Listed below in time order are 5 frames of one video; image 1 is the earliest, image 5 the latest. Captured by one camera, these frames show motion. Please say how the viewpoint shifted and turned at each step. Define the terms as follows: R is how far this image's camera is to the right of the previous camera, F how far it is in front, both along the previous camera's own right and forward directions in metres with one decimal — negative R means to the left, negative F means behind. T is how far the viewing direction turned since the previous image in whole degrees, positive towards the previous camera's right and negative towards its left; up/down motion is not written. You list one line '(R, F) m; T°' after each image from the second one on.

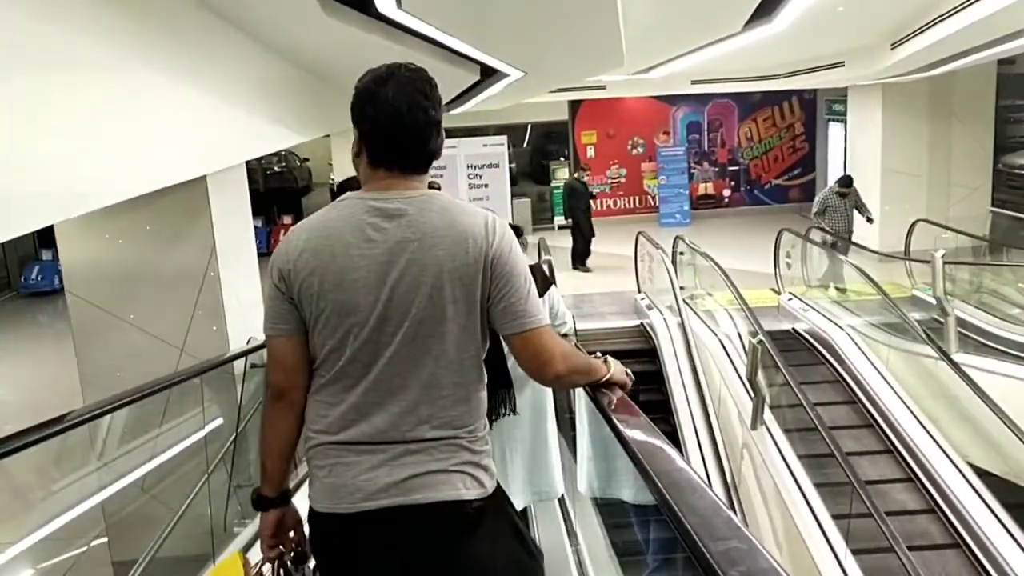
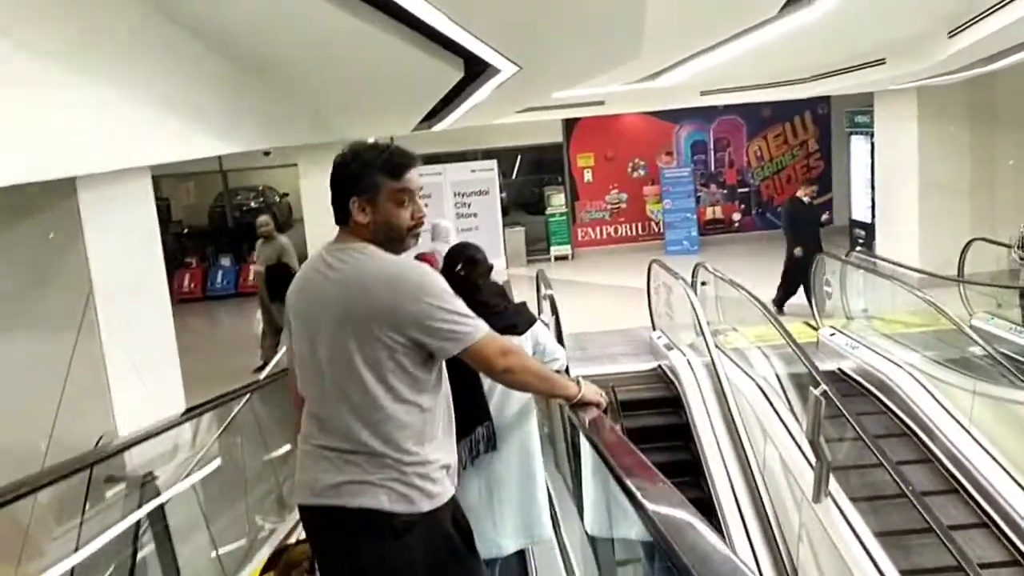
(0.0, +1.3) m; +1°
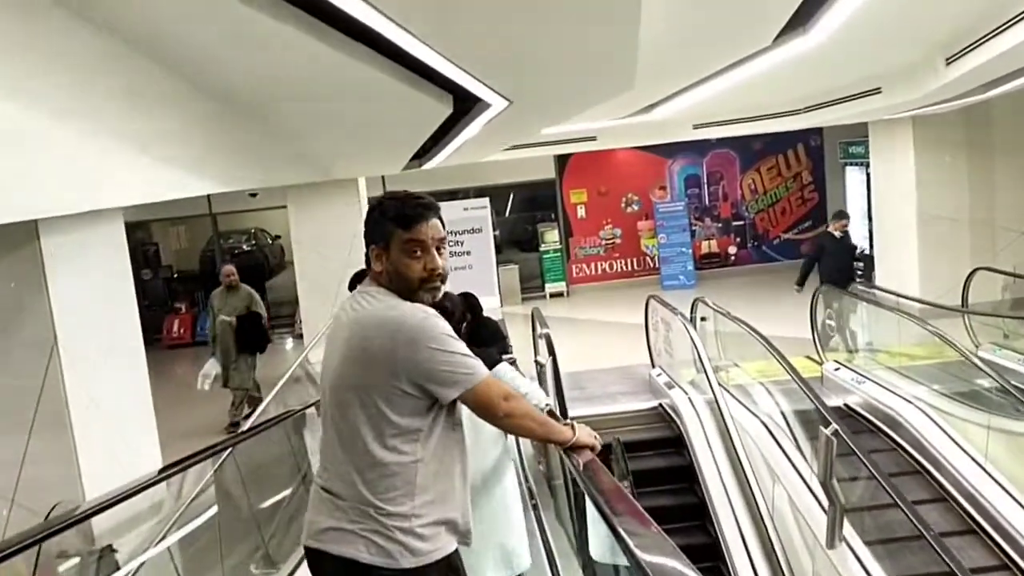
(0.0, +0.2) m; 0°
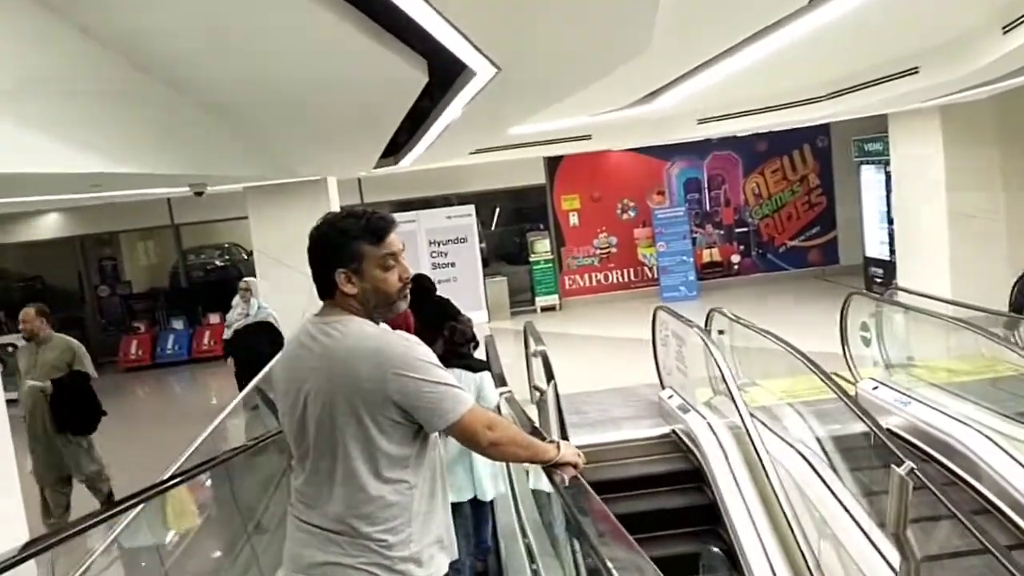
(0.0, +1.0) m; +1°
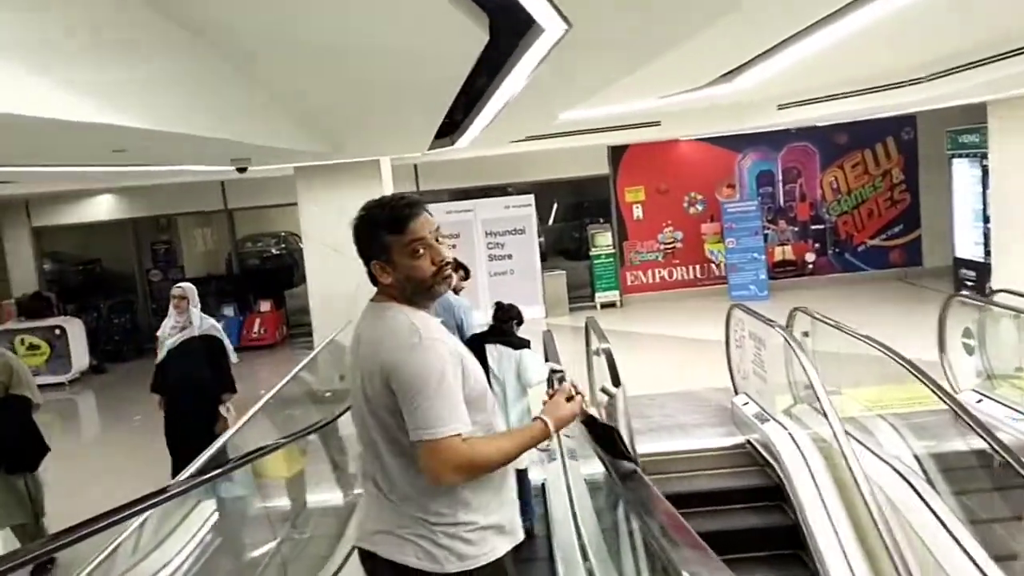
(0.0, +0.5) m; -4°
